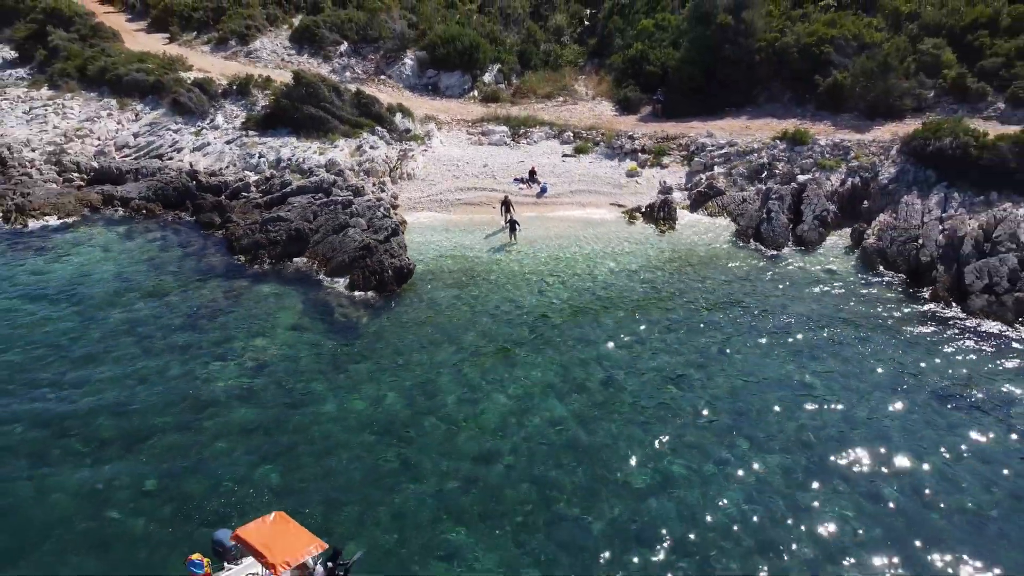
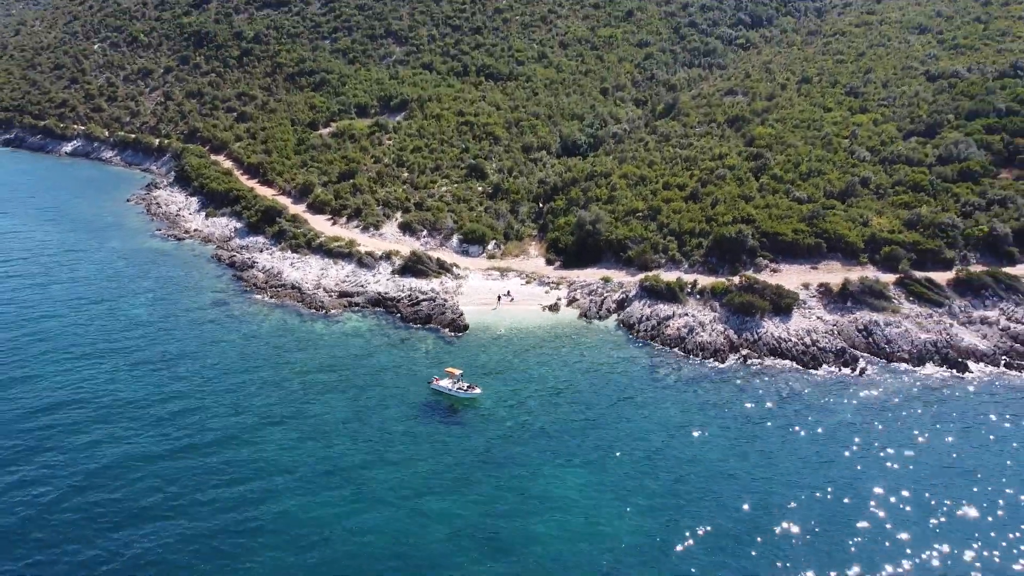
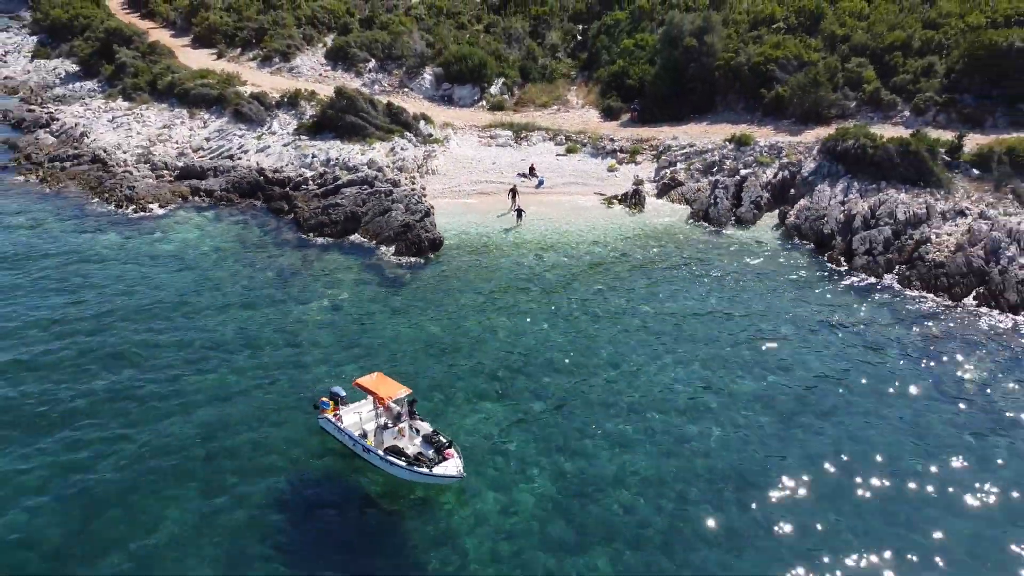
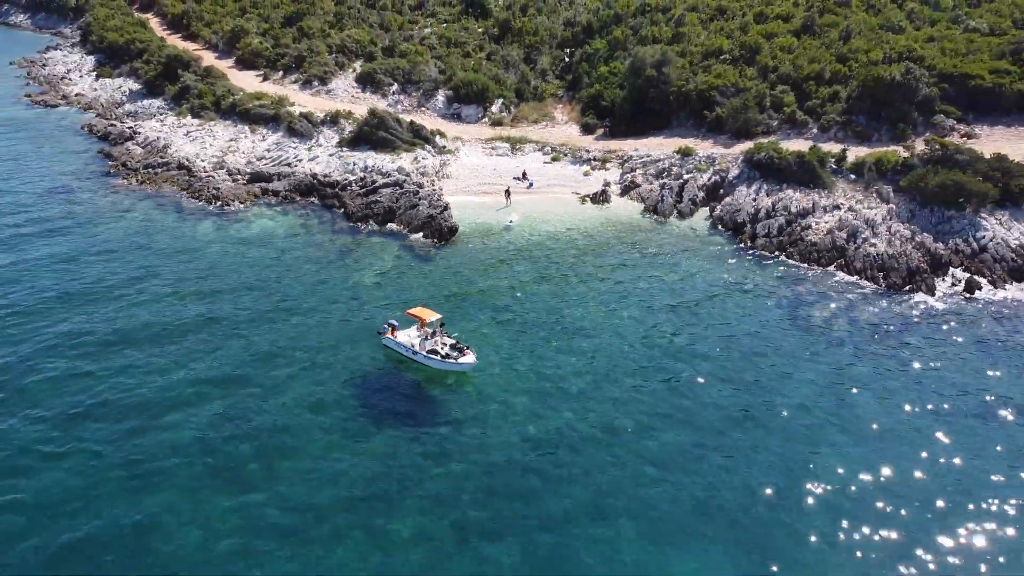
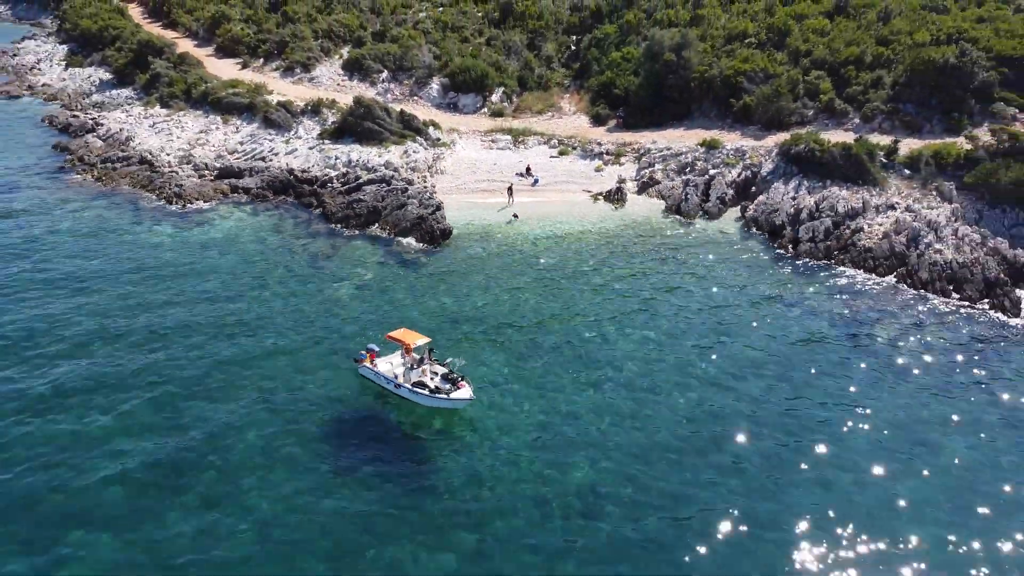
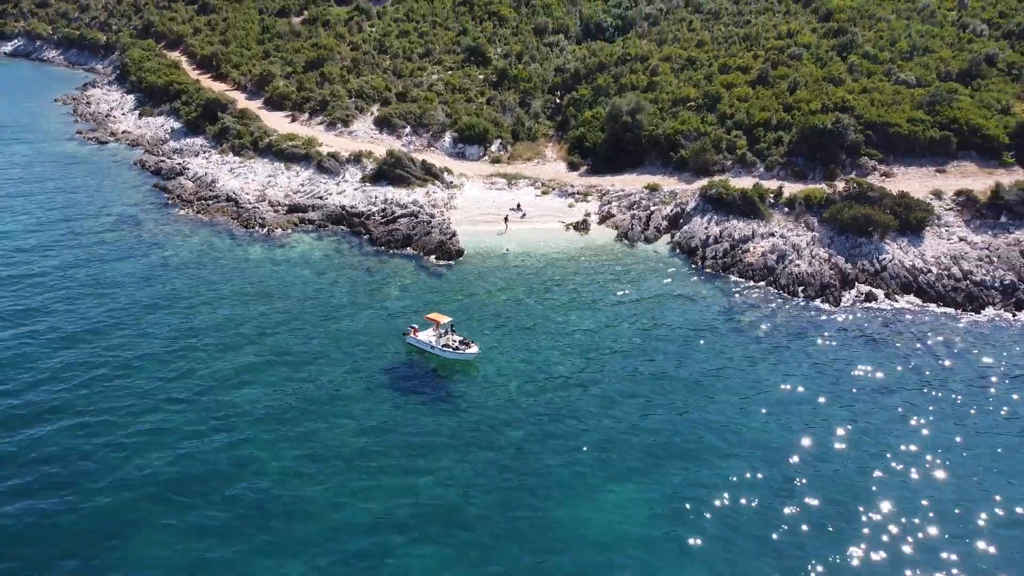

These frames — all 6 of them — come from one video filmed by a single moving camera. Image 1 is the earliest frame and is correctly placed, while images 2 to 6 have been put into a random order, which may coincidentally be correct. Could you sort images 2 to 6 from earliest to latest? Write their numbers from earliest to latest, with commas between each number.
3, 5, 4, 6, 2
